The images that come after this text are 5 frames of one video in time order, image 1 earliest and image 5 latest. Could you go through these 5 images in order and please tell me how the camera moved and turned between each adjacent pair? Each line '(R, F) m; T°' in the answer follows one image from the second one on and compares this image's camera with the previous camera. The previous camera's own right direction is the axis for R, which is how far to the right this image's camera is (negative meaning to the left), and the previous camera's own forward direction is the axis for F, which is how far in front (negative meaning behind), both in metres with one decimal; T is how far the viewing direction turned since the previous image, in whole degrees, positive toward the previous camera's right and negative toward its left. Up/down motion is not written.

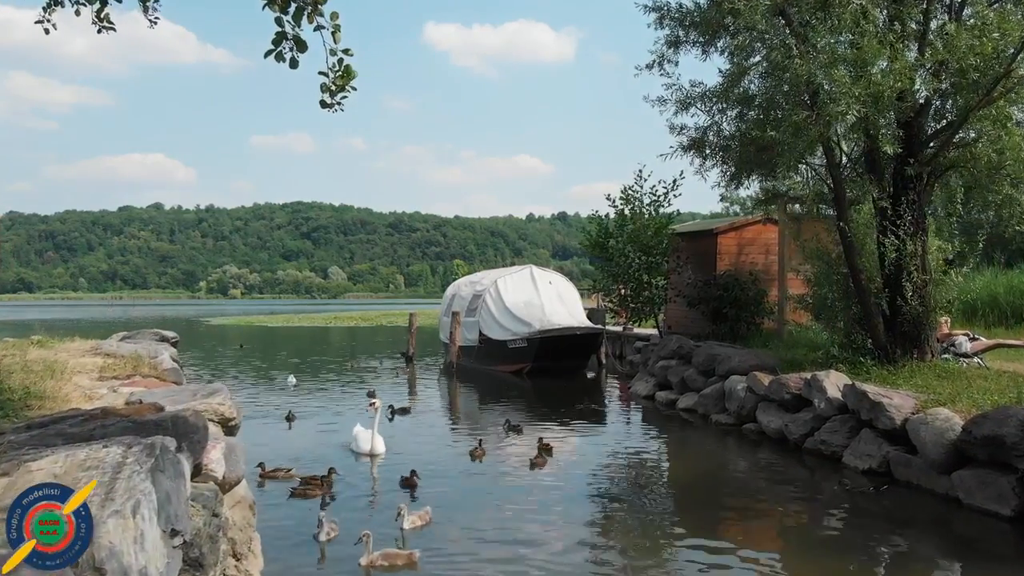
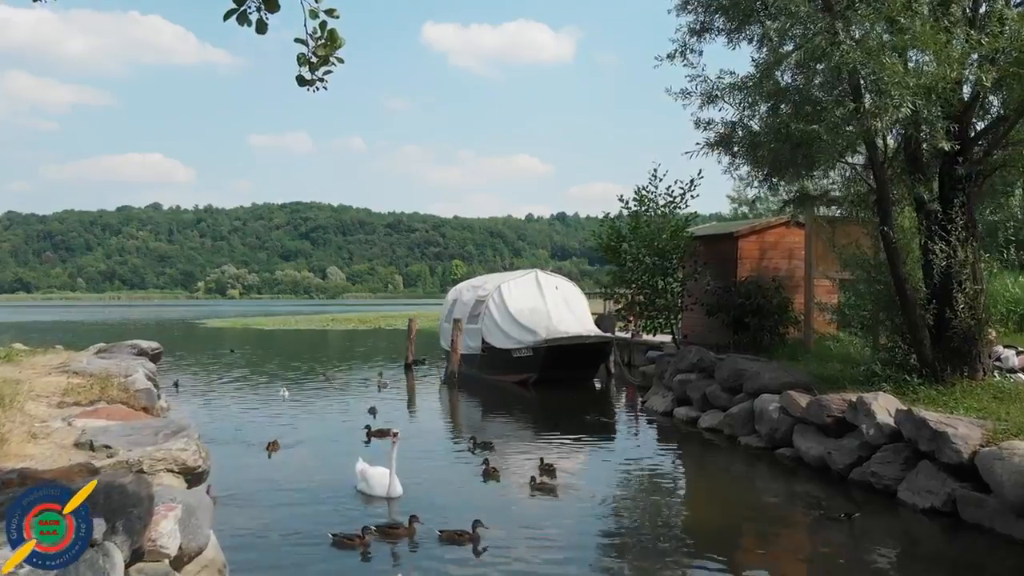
(-0.2, +1.6) m; 0°
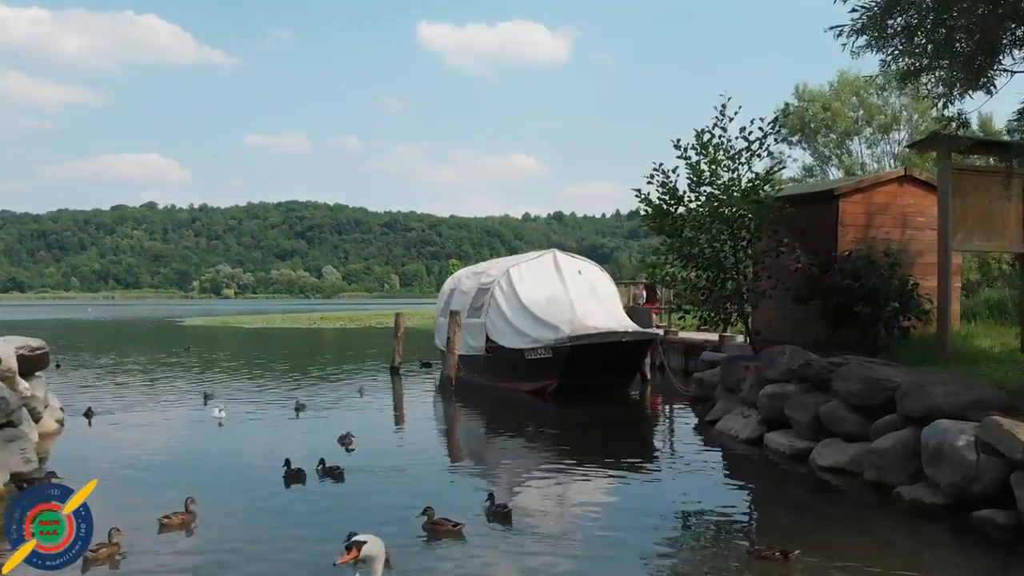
(-0.4, +6.3) m; 0°
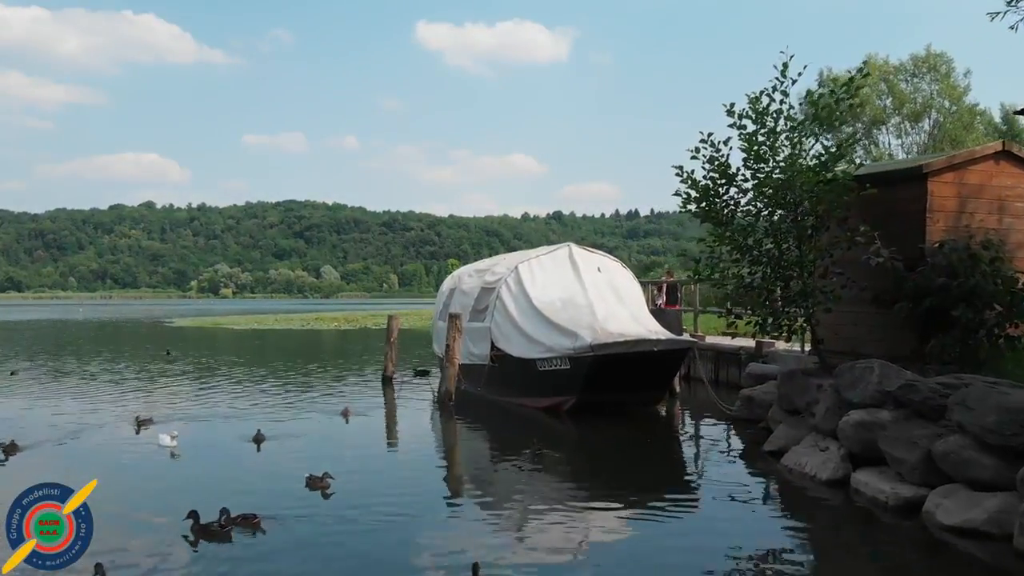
(-0.2, +3.2) m; 0°
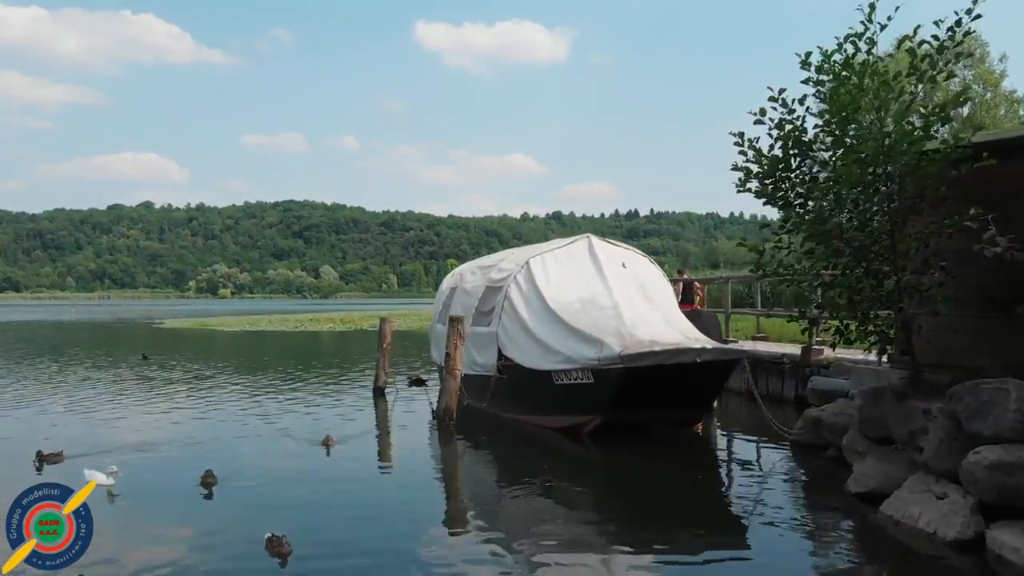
(-0.2, +2.9) m; 0°
